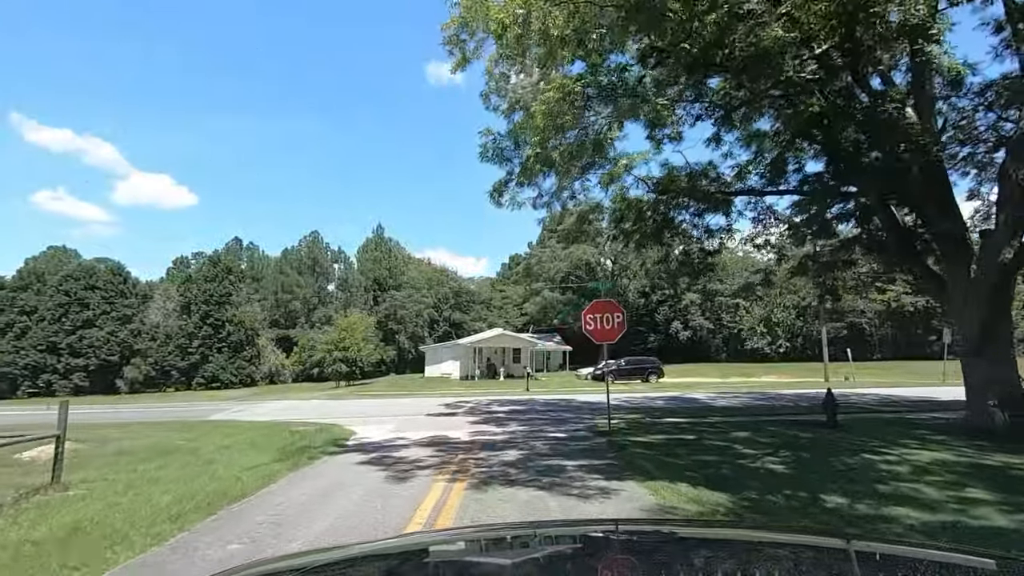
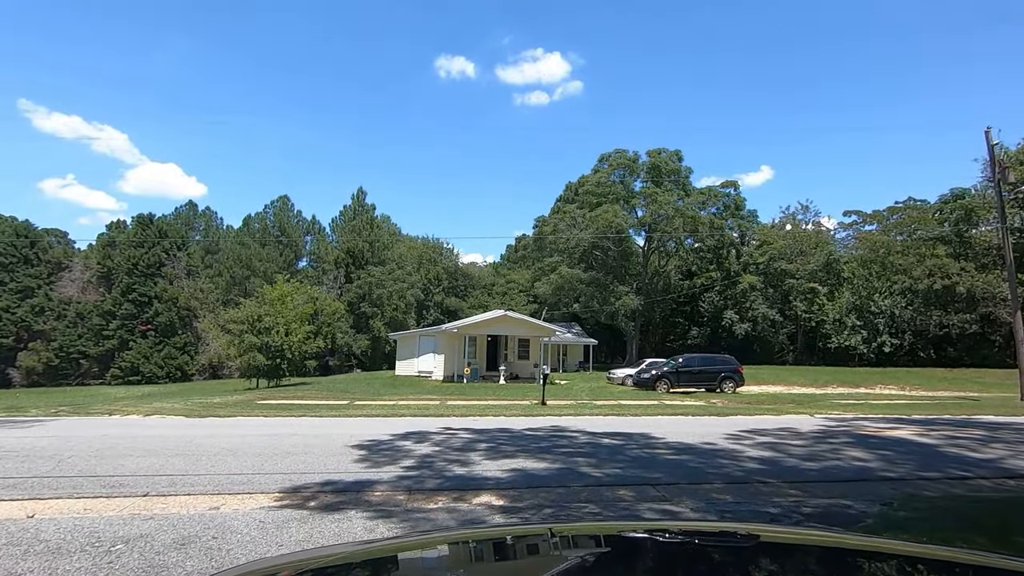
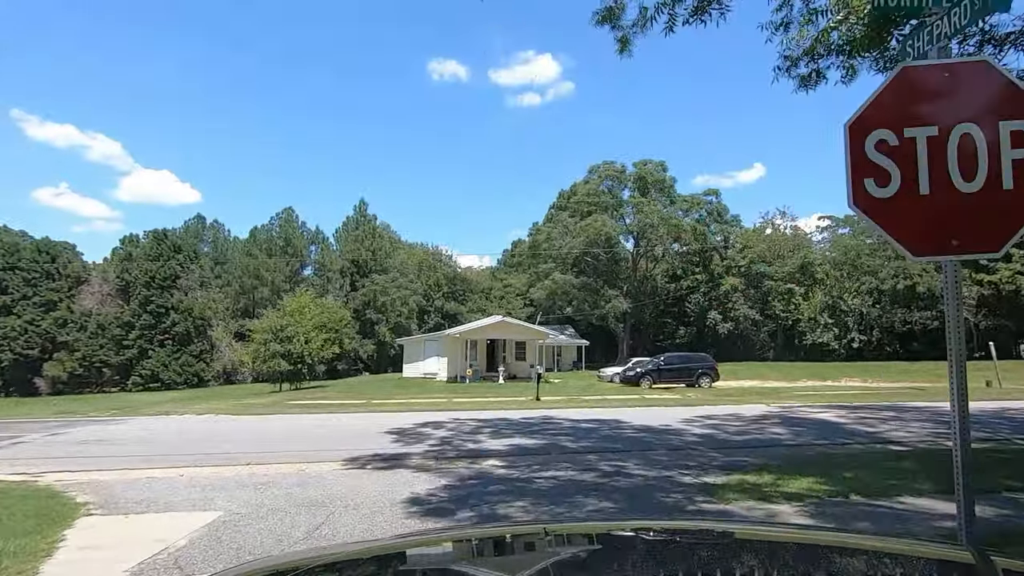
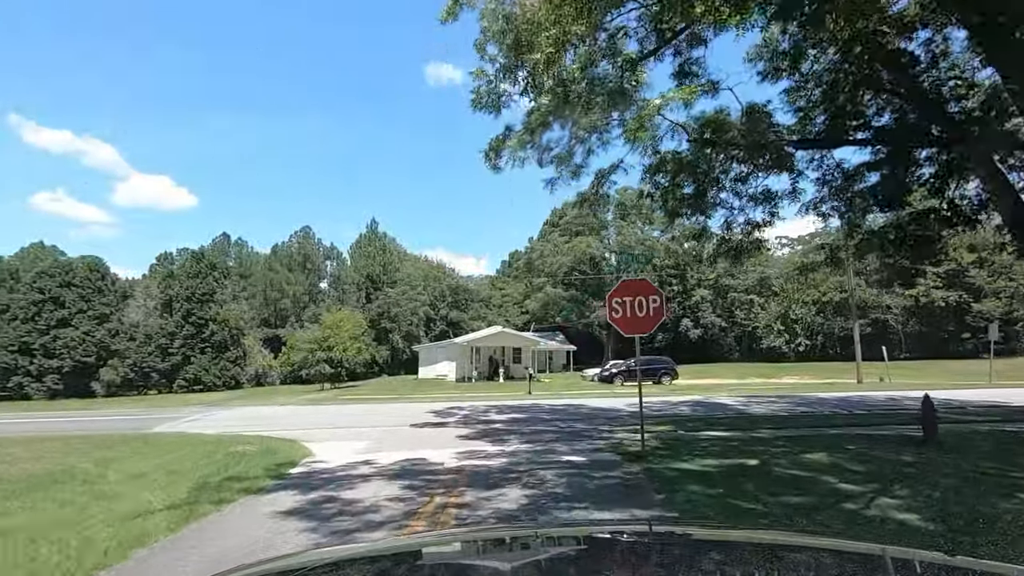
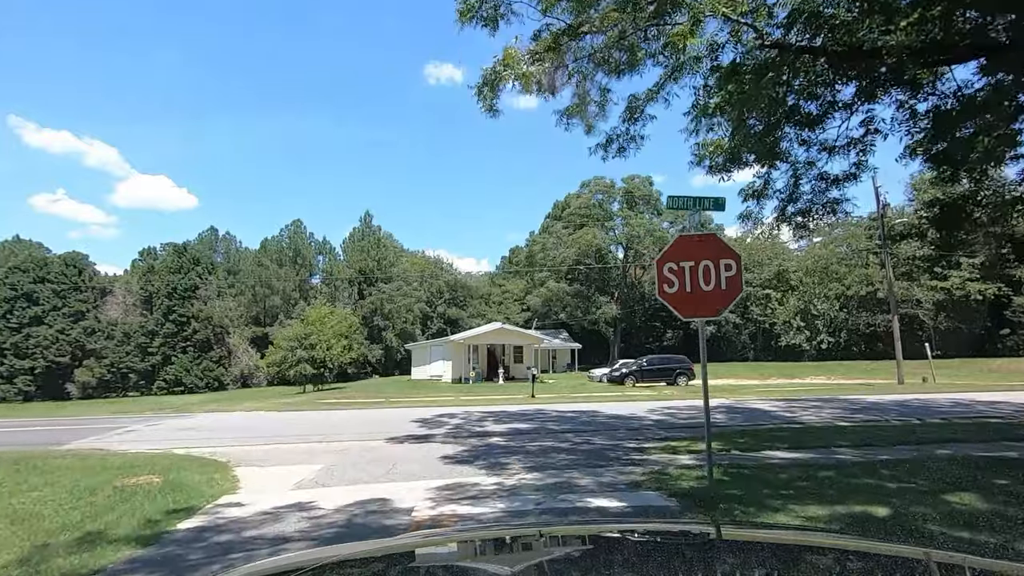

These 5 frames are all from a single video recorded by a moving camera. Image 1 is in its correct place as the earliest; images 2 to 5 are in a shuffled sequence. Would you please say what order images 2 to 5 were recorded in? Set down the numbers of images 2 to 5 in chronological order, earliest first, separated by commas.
4, 5, 3, 2
